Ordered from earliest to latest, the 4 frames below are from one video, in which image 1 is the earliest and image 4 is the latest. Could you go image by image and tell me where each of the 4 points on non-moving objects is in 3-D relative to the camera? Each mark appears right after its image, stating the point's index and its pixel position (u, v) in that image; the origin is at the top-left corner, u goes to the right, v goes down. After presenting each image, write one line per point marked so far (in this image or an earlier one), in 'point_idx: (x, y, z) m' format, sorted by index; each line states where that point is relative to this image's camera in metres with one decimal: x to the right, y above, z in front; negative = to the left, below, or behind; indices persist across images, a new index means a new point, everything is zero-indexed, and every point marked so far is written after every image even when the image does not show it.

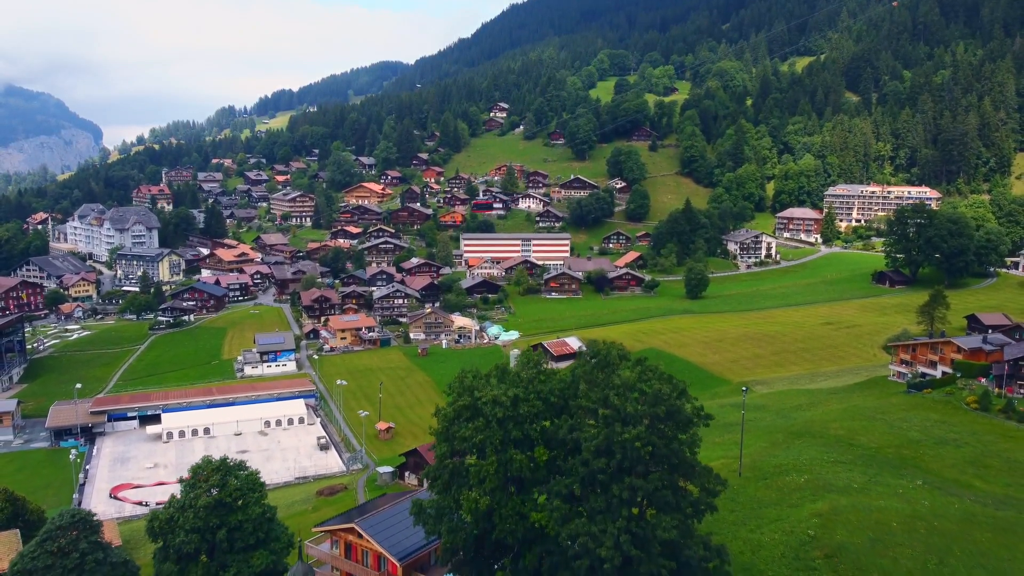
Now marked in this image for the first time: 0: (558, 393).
0: (+0.9, -2.1, +14.9) m
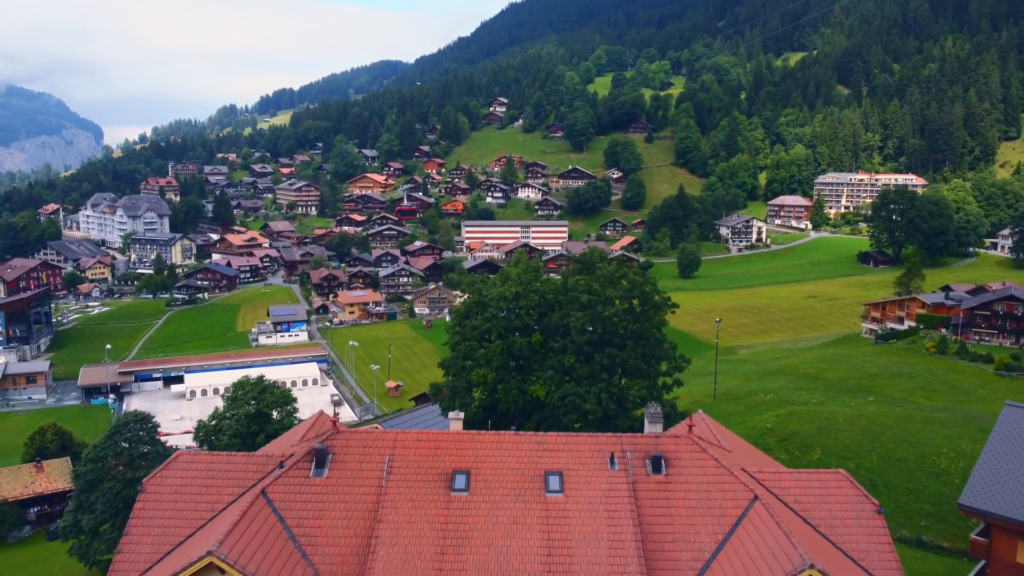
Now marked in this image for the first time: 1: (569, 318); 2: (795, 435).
0: (+1.0, -0.1, +17.8) m
1: (+1.3, -0.7, +16.9) m
2: (+7.5, -3.9, +19.2) m
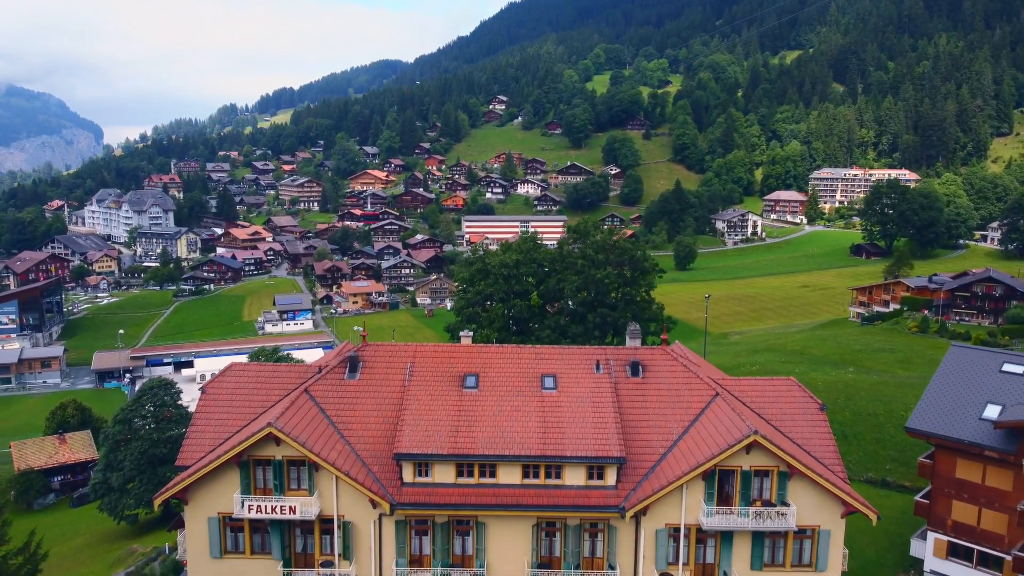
0: (+1.0, +0.7, +19.2) m
1: (+1.3, +0.1, +18.3) m
2: (+7.5, -3.1, +20.6) m
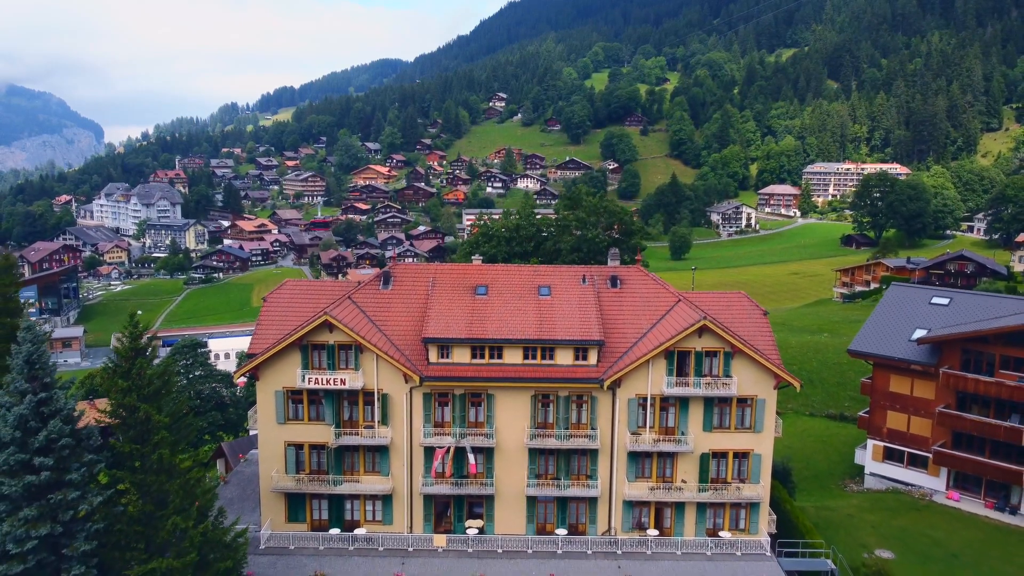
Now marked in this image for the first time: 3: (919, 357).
0: (+1.0, +1.8, +21.3) m
1: (+1.4, +1.2, +20.4) m
2: (+7.5, -2.0, +22.7) m
3: (+7.6, -1.3, +13.6) m
